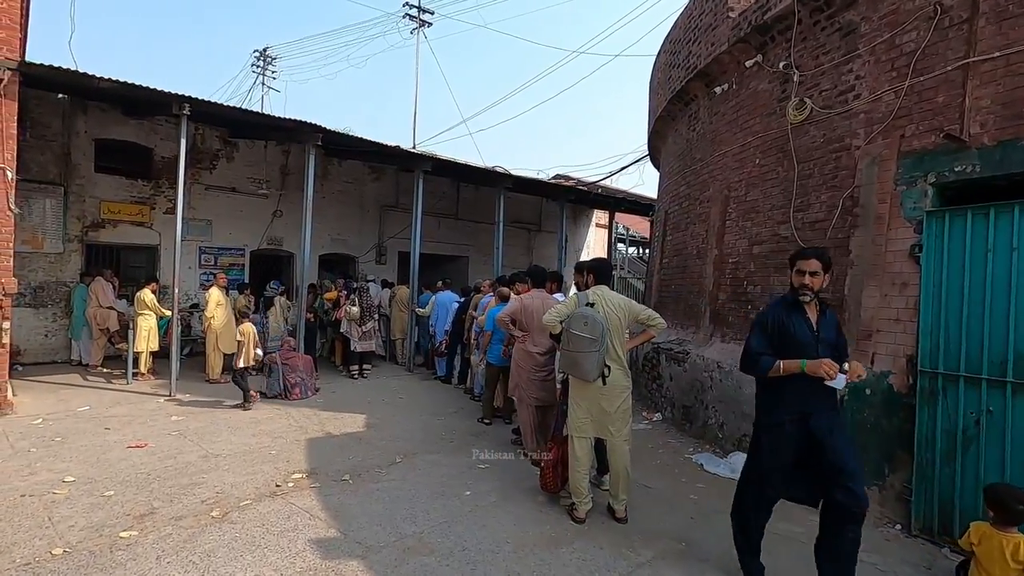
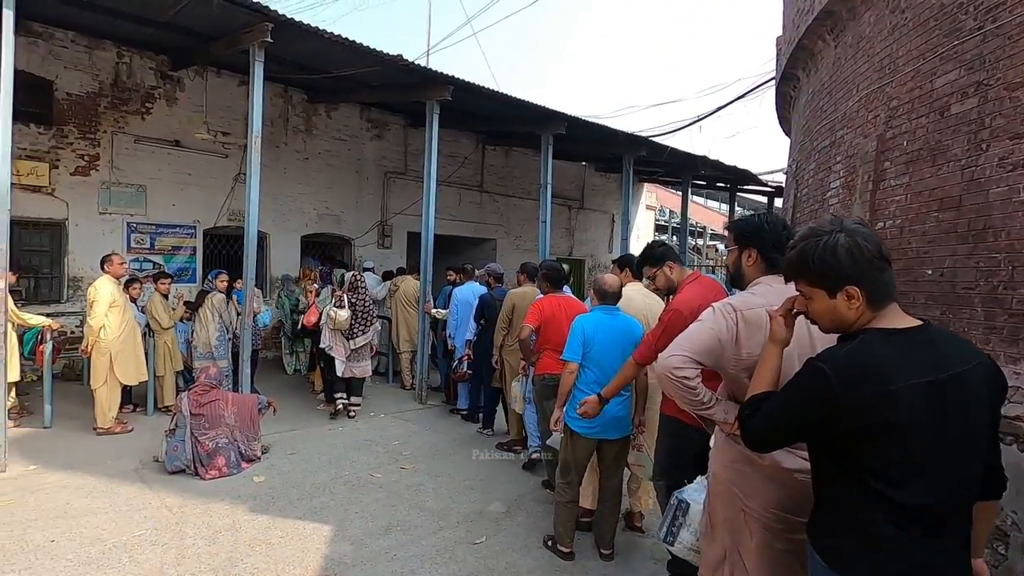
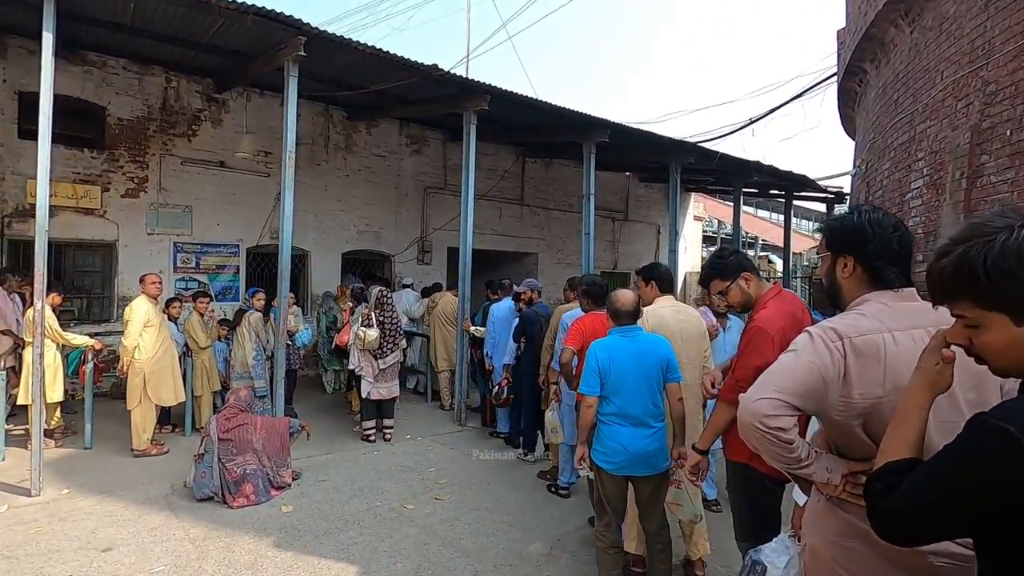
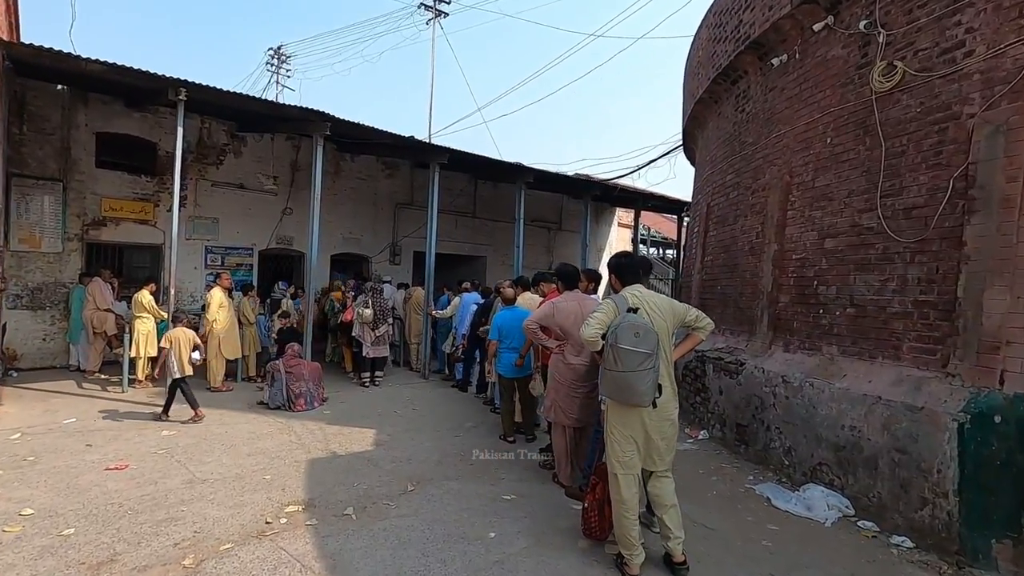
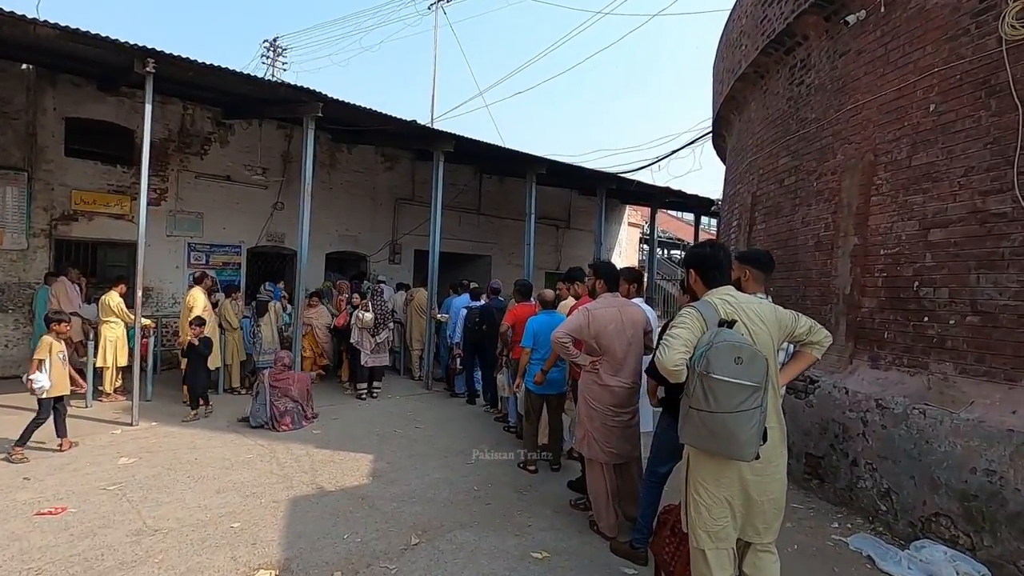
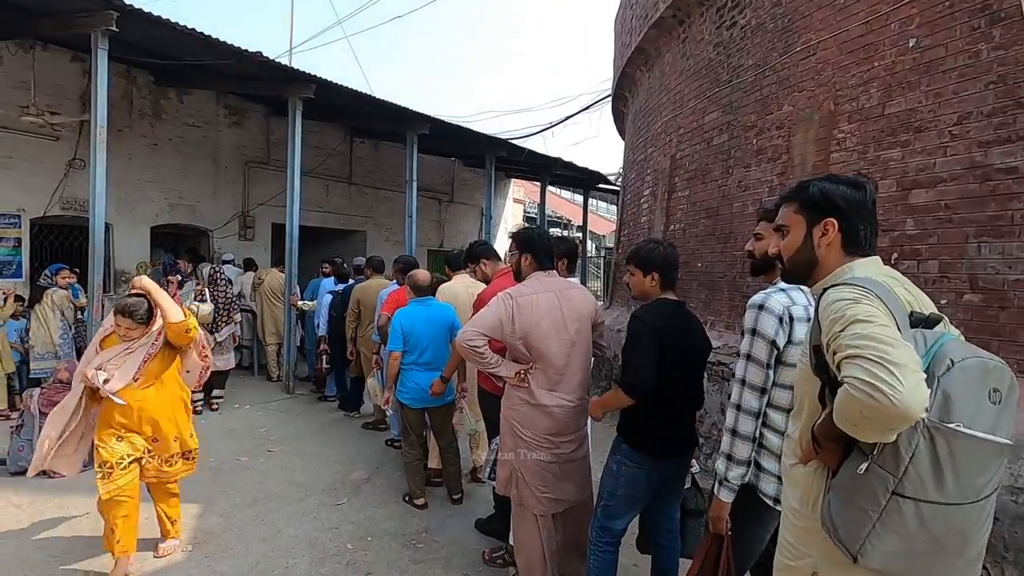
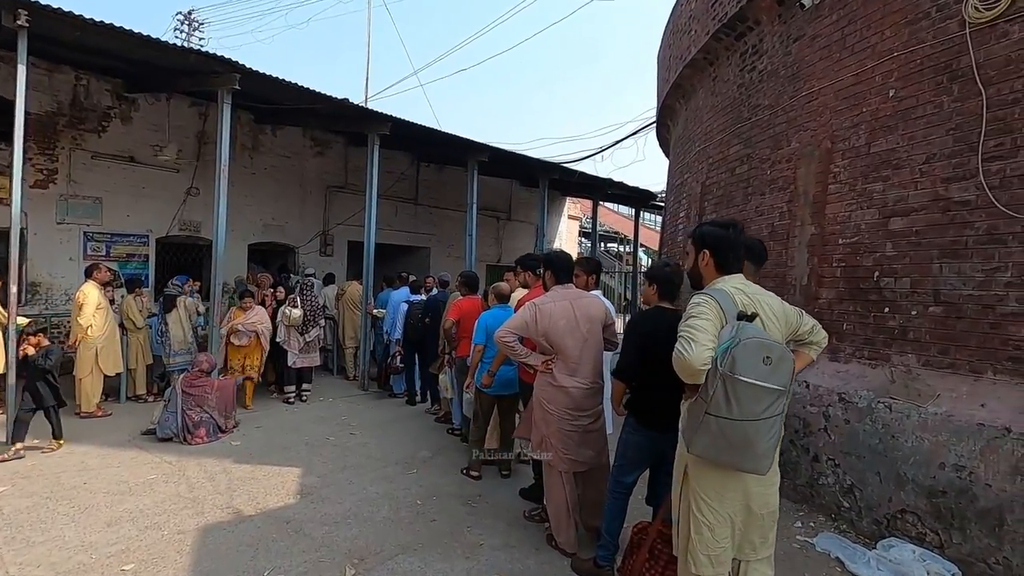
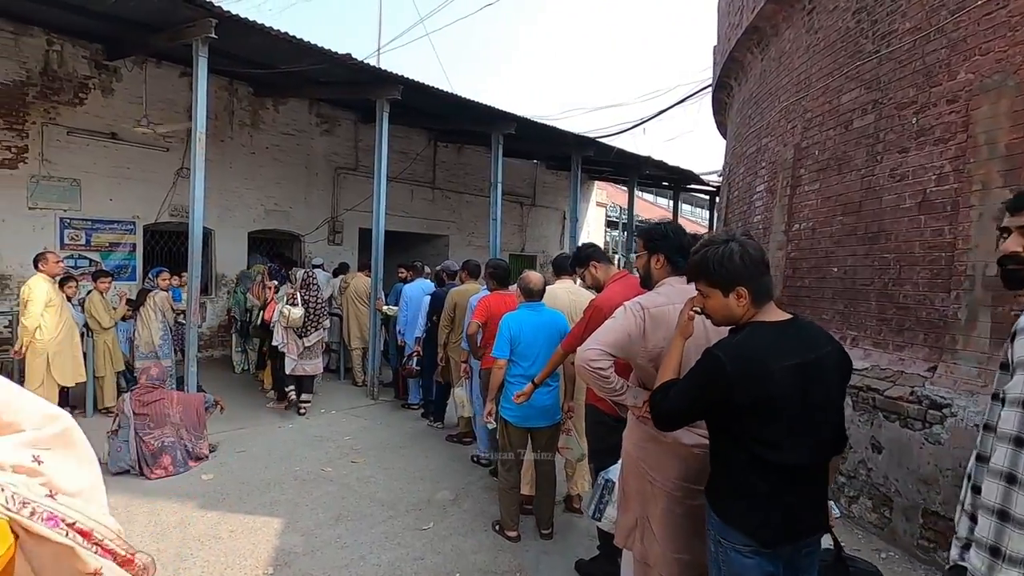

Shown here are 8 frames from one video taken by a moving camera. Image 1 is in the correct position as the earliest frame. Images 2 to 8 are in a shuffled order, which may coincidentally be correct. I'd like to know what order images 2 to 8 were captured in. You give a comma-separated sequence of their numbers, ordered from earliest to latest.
4, 5, 7, 6, 8, 2, 3
